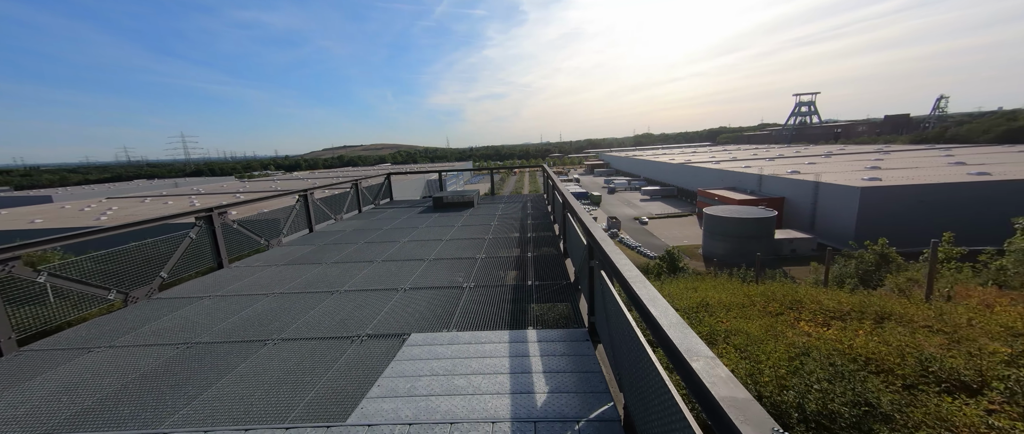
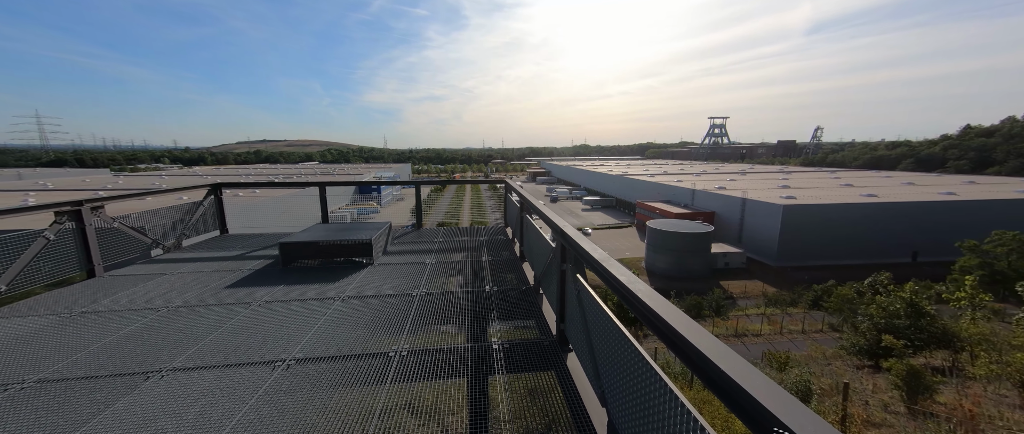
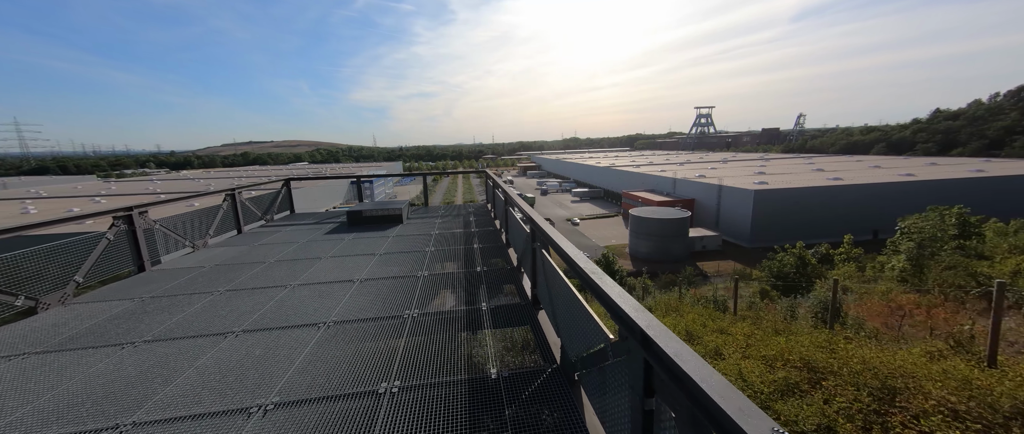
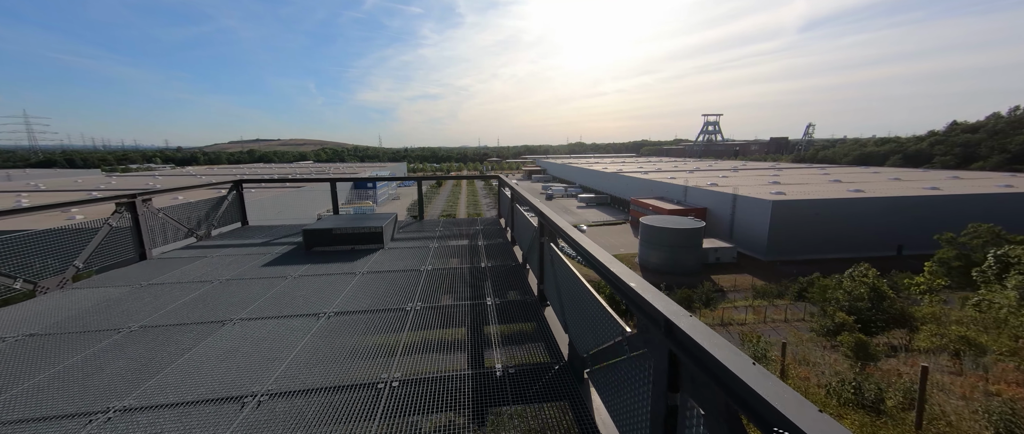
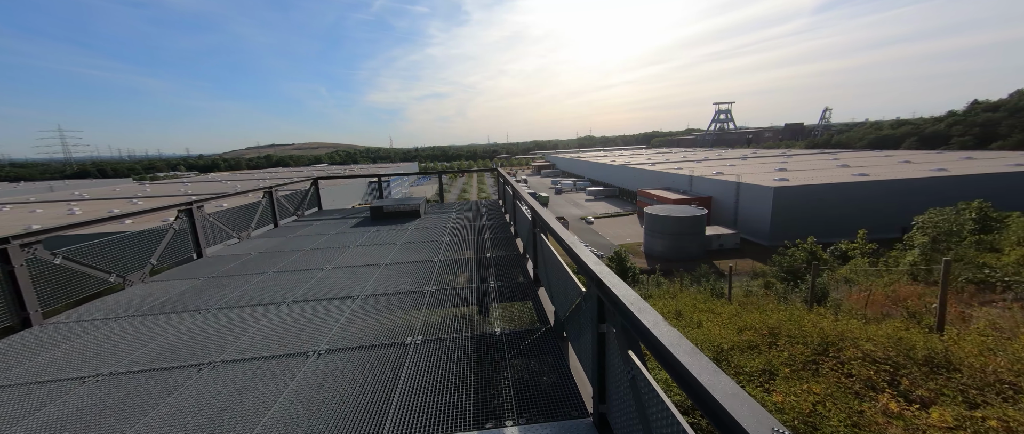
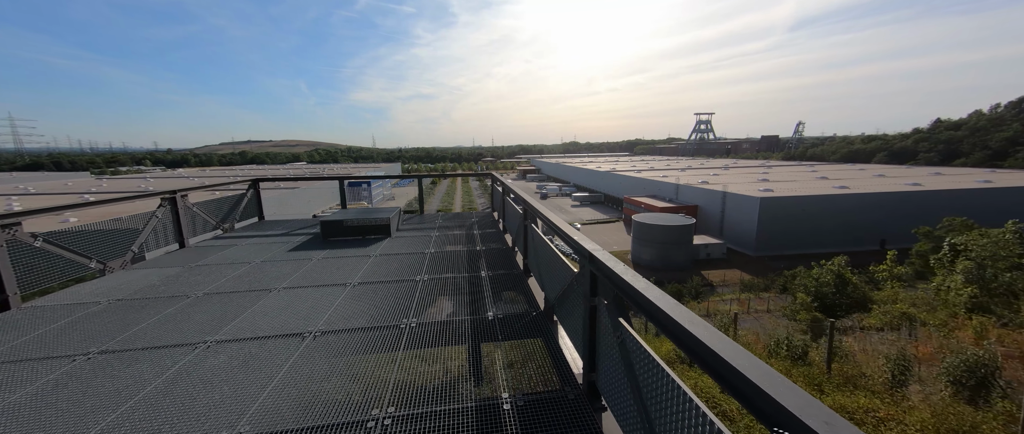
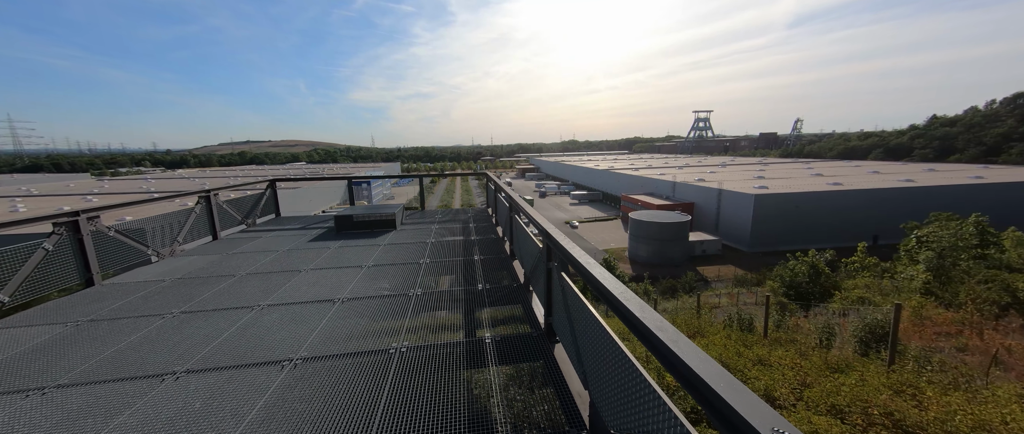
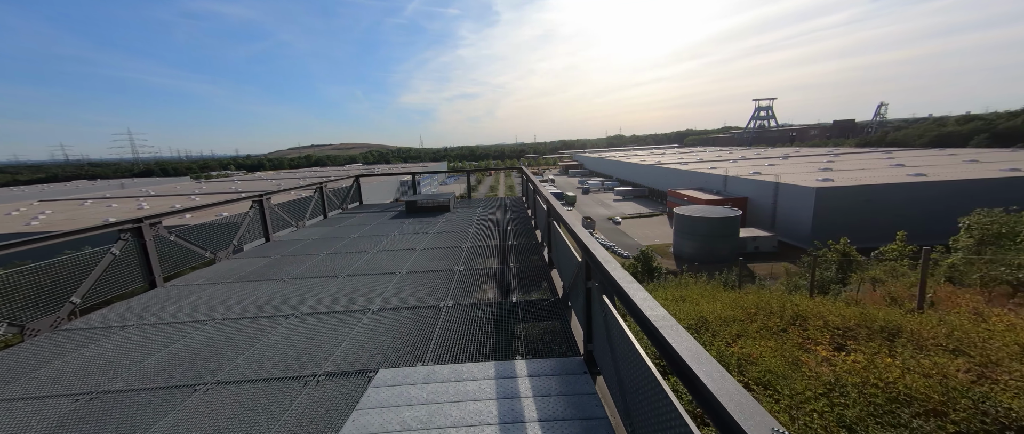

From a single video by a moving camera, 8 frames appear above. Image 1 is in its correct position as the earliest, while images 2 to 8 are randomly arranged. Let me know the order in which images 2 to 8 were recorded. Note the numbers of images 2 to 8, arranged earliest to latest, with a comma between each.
8, 5, 3, 7, 6, 4, 2
